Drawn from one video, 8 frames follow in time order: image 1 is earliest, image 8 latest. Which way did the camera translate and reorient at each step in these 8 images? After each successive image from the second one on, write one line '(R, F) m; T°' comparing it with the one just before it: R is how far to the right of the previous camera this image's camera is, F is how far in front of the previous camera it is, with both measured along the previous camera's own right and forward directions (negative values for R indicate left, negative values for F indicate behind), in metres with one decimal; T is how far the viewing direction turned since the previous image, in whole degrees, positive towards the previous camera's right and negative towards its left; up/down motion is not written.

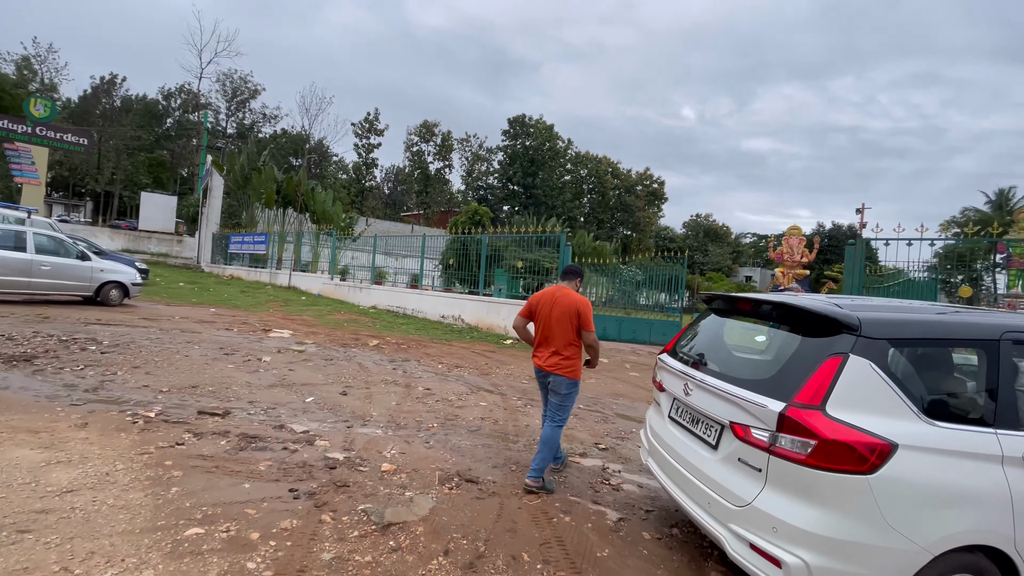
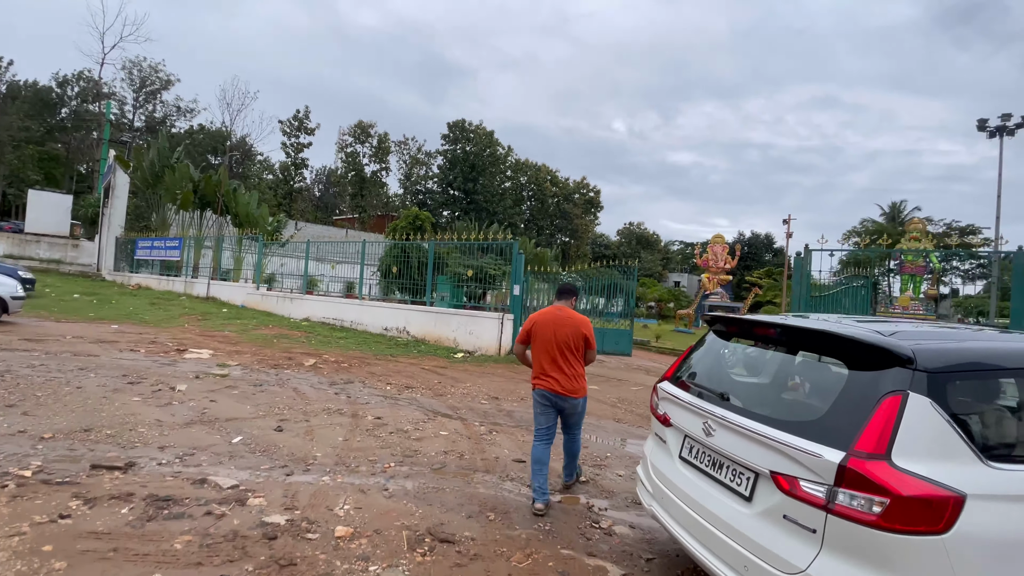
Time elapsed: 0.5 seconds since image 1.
(-0.3, +0.5) m; +8°
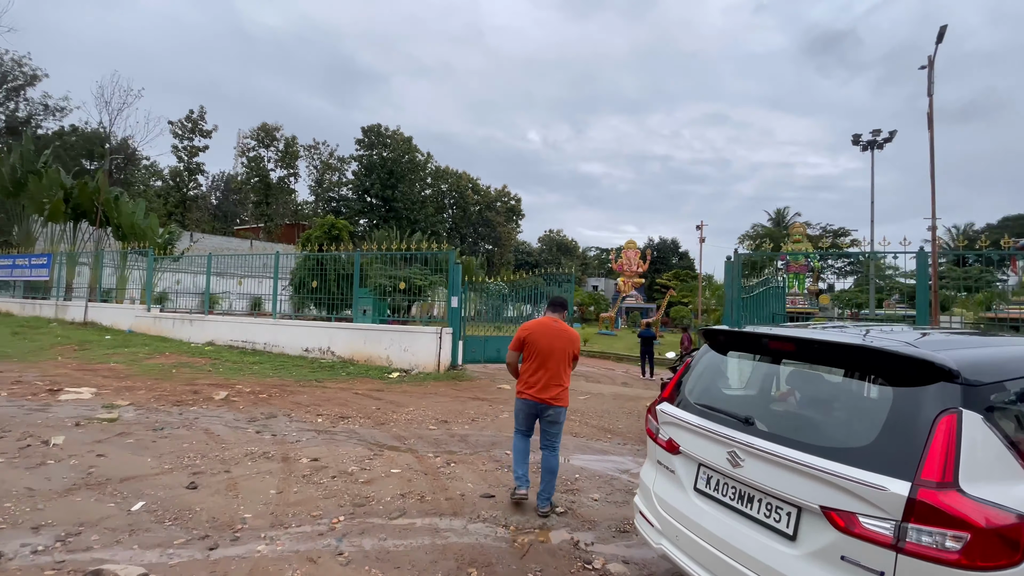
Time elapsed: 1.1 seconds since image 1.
(-0.3, +0.4) m; +10°
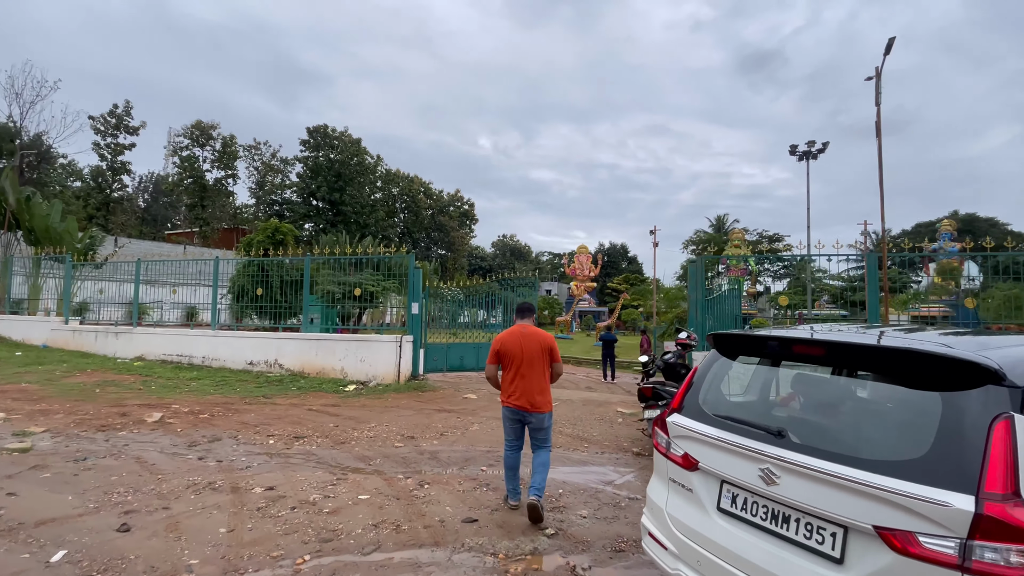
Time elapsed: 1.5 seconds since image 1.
(-0.2, +0.3) m; +6°
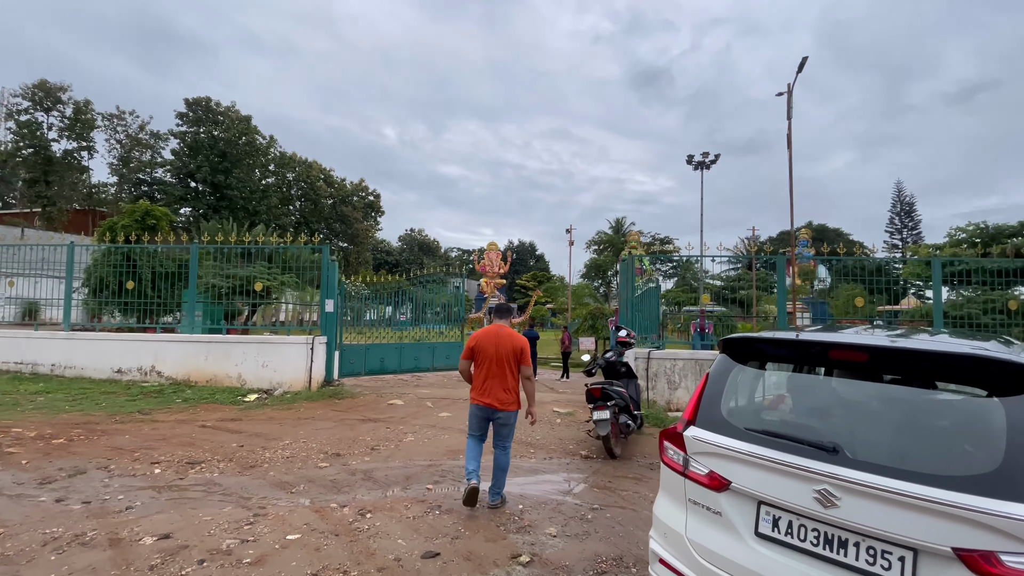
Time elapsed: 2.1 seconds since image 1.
(-0.5, +0.5) m; +12°
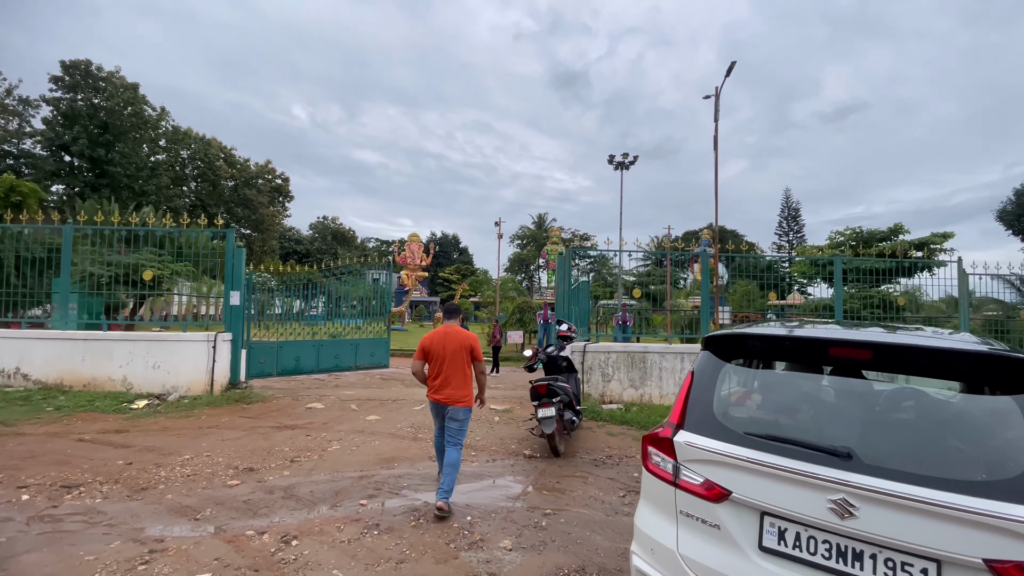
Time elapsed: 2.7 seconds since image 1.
(-0.2, +0.4) m; +10°
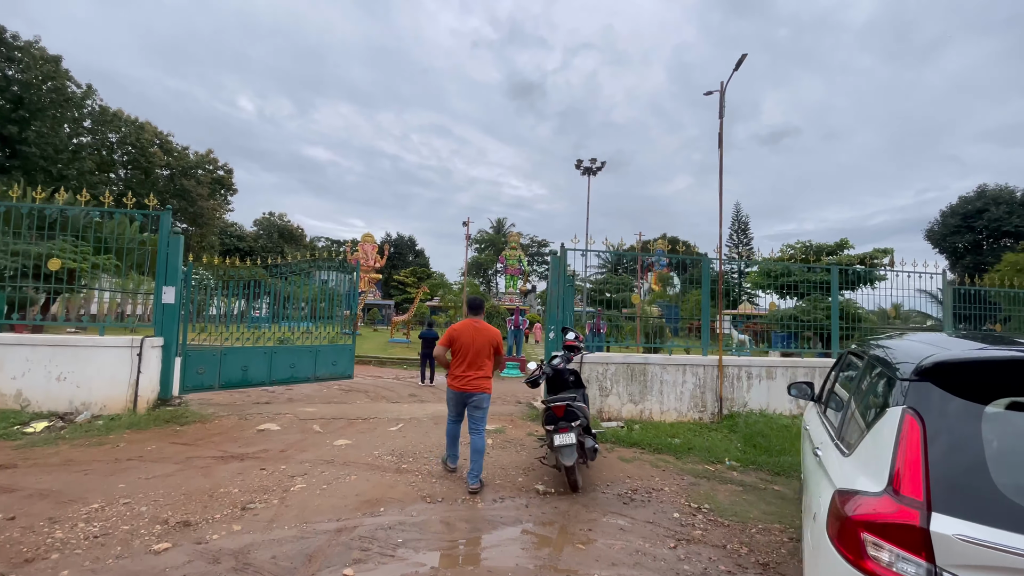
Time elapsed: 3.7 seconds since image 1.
(-0.6, +0.9) m; +6°
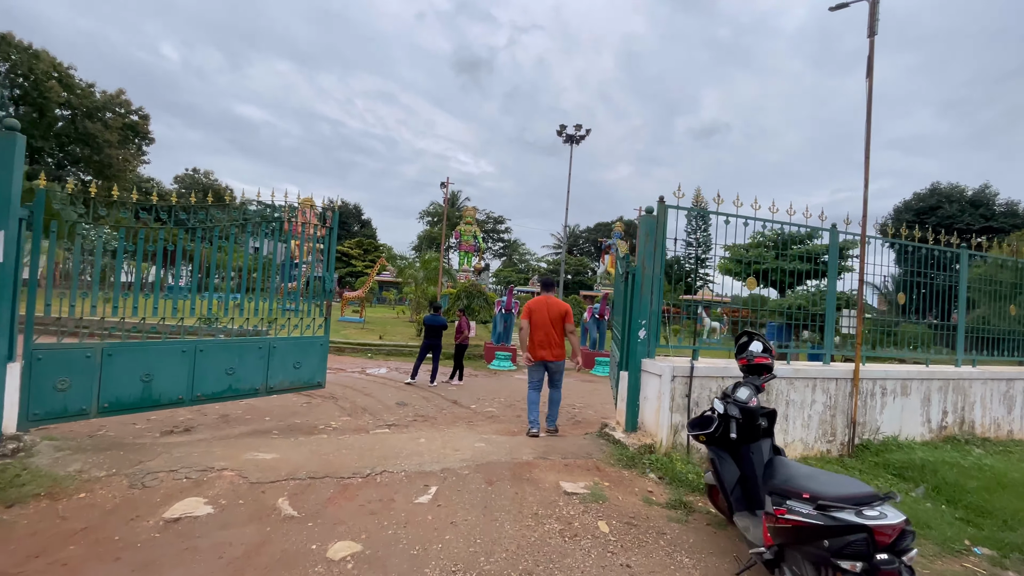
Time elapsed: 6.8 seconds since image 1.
(-1.4, +2.7) m; +7°
